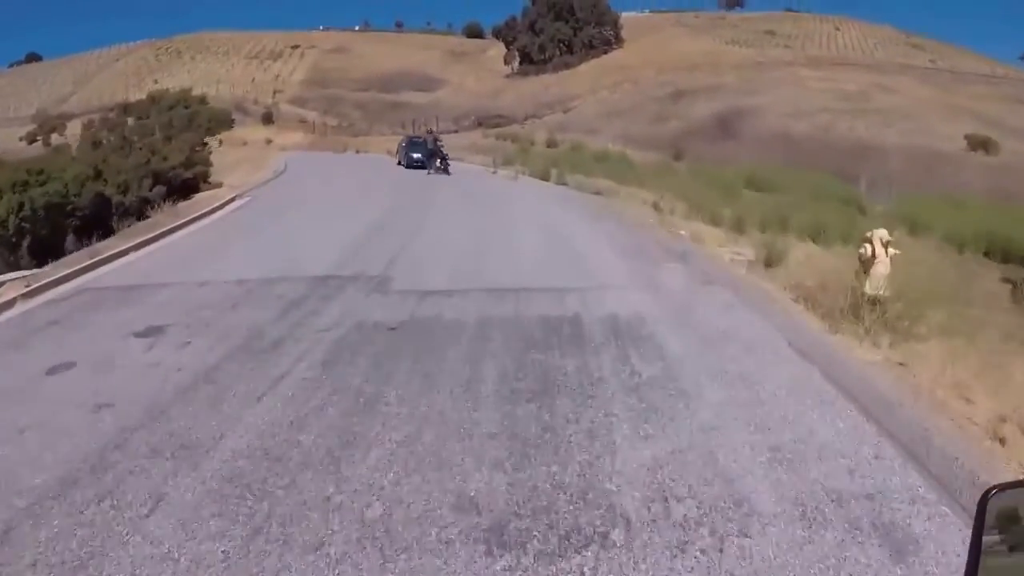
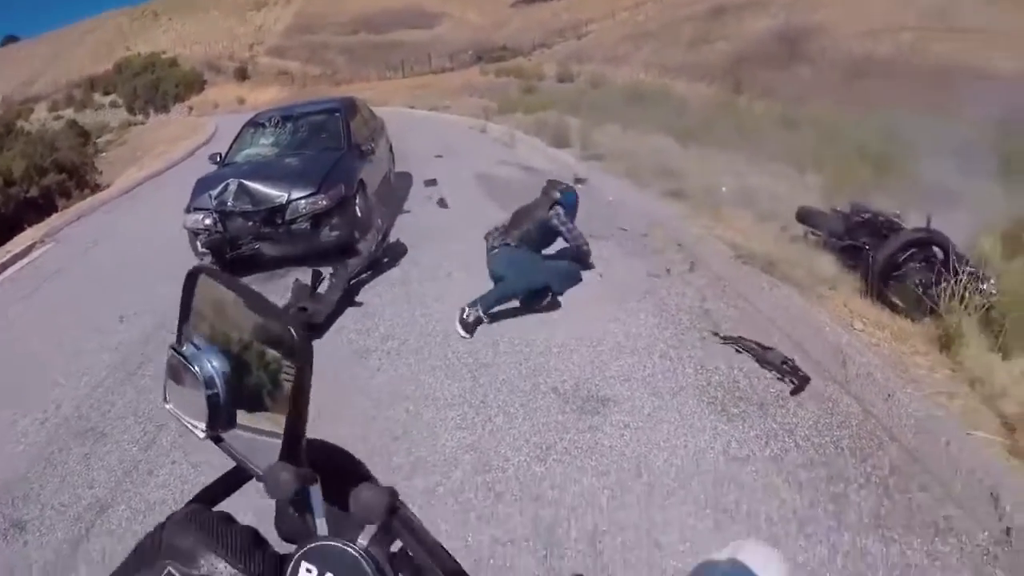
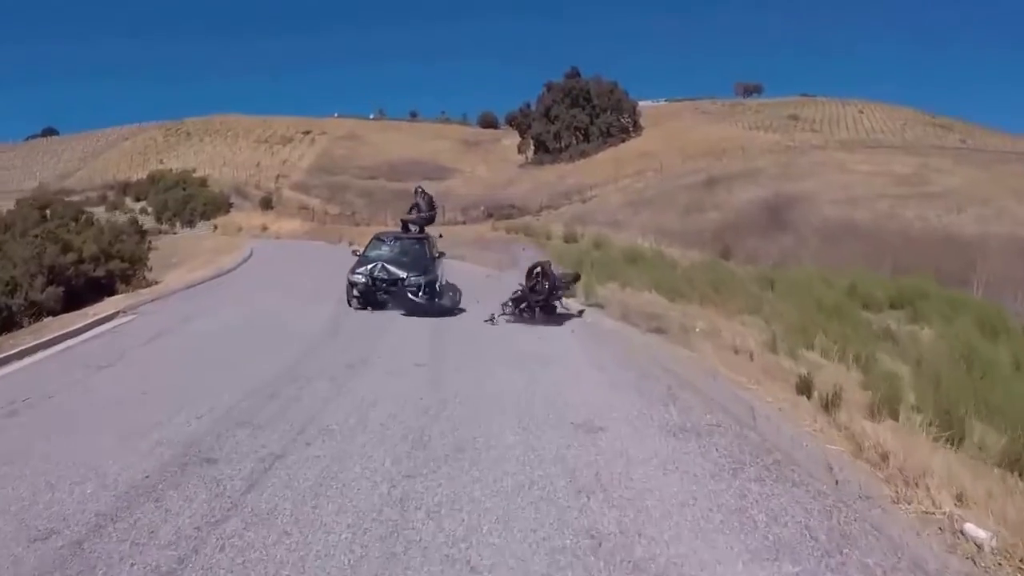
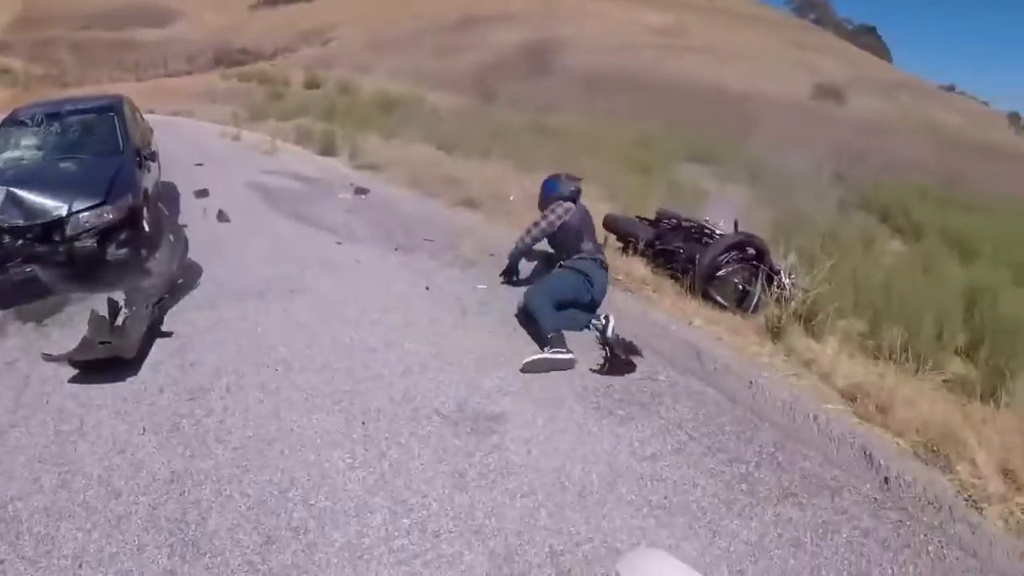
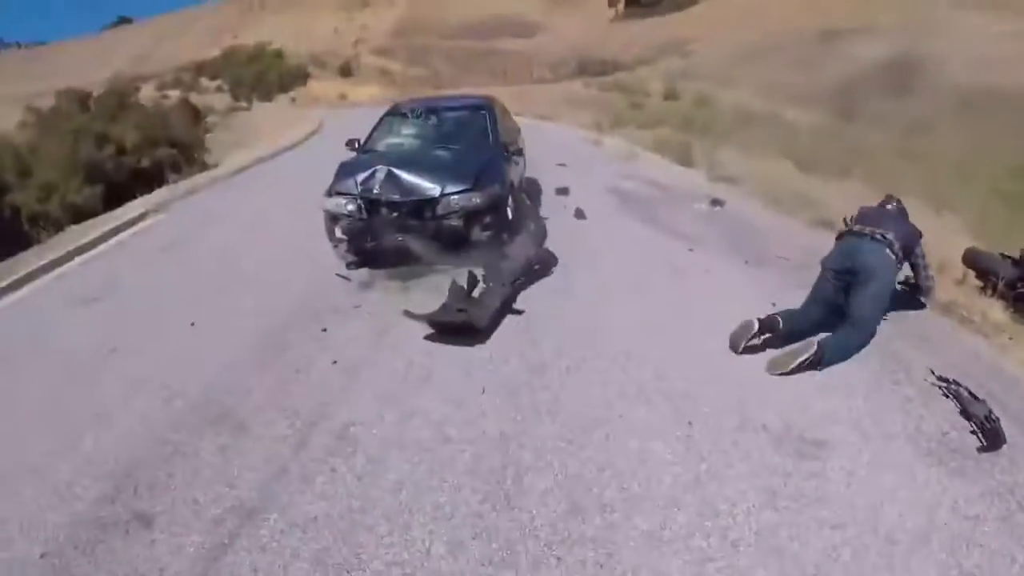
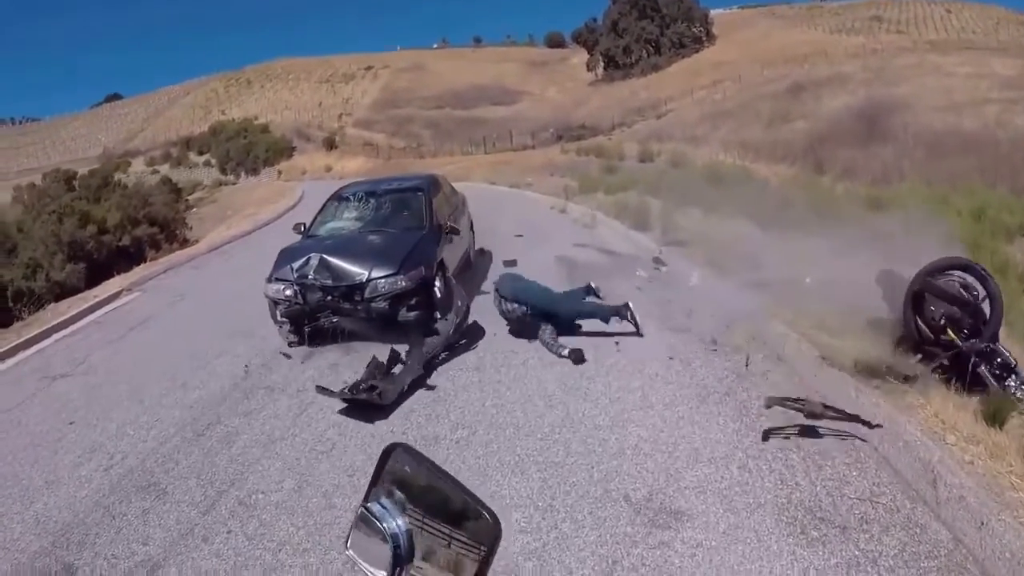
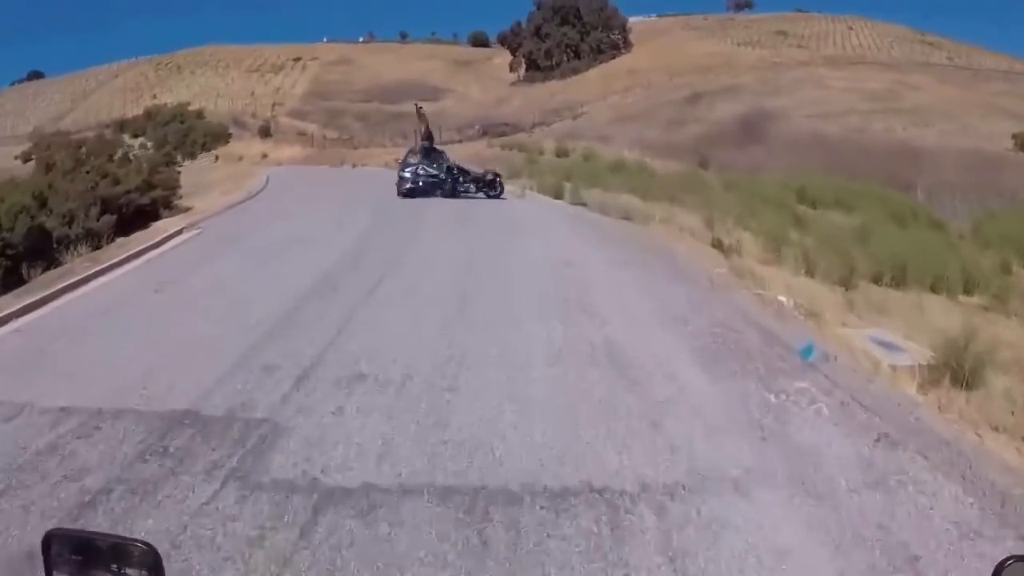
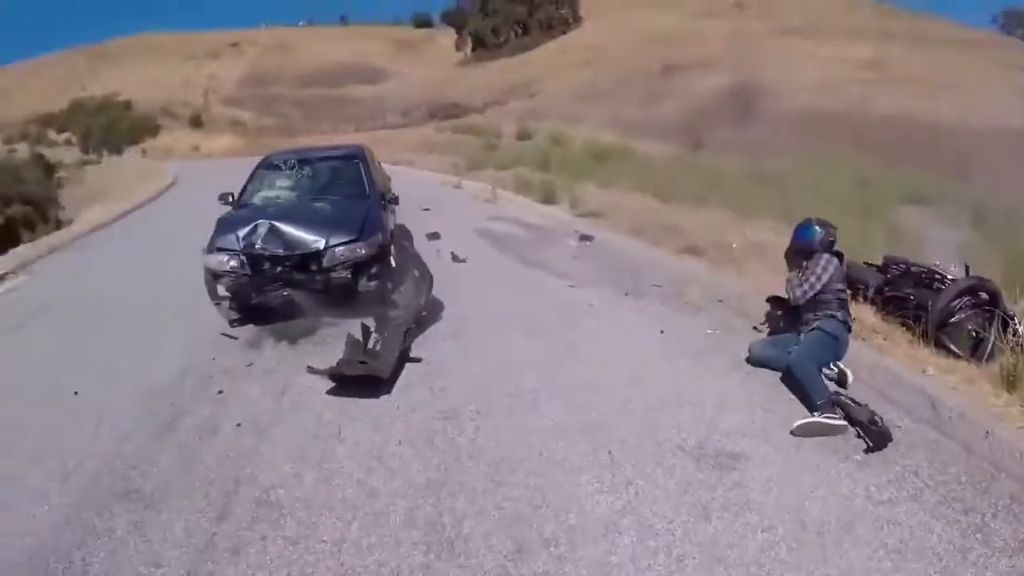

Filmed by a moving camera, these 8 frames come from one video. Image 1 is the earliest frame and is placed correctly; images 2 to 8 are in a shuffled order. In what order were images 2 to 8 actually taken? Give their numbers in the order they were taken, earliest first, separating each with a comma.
7, 3, 6, 2, 5, 4, 8
